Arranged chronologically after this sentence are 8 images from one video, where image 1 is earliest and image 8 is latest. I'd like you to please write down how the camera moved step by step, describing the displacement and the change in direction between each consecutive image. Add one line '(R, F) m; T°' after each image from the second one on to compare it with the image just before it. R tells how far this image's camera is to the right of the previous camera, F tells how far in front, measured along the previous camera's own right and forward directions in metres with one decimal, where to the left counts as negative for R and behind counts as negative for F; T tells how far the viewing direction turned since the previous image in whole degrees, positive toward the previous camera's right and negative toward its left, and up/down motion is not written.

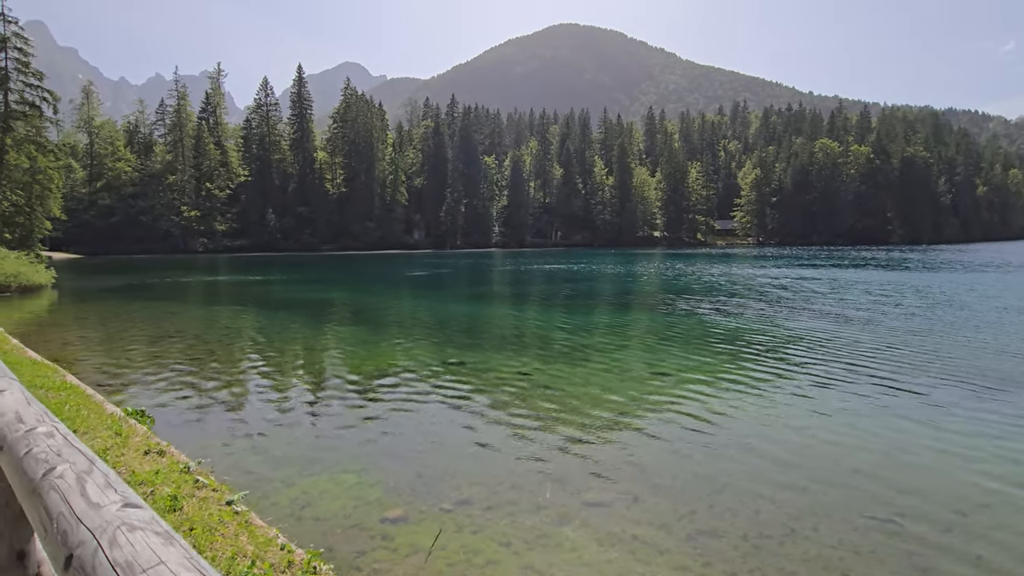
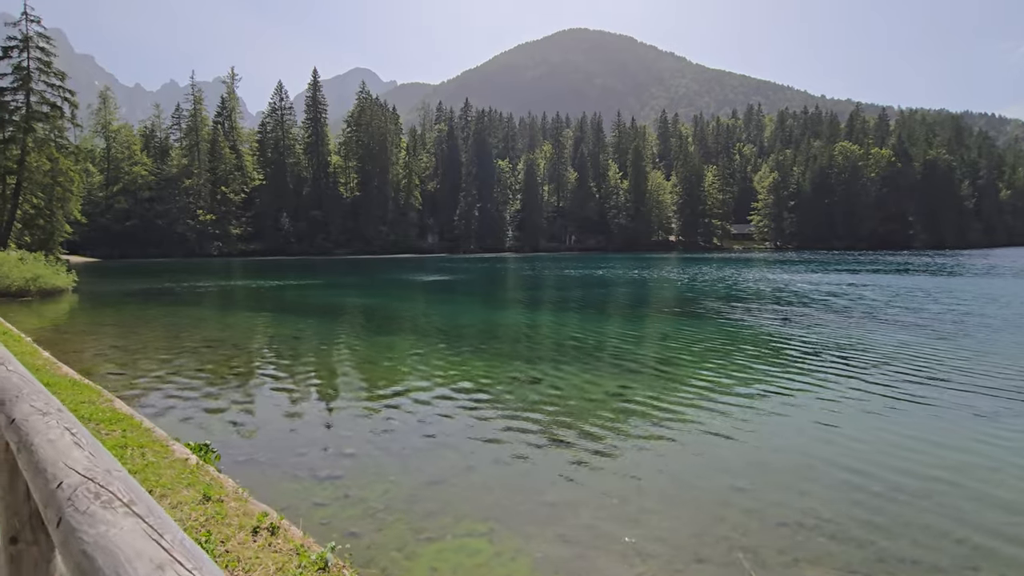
(-0.7, +0.6) m; -1°
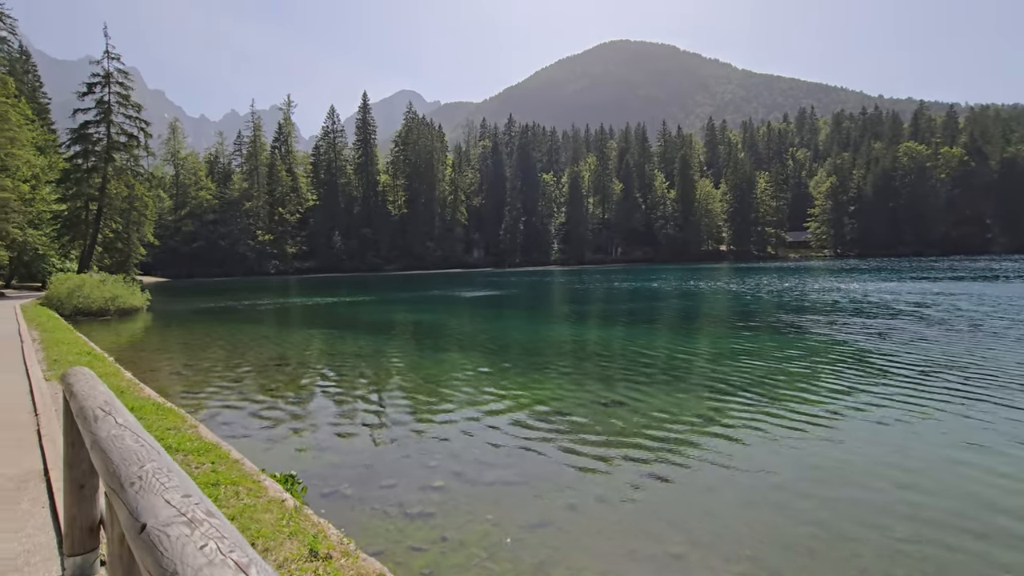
(-0.3, +0.2) m; -5°
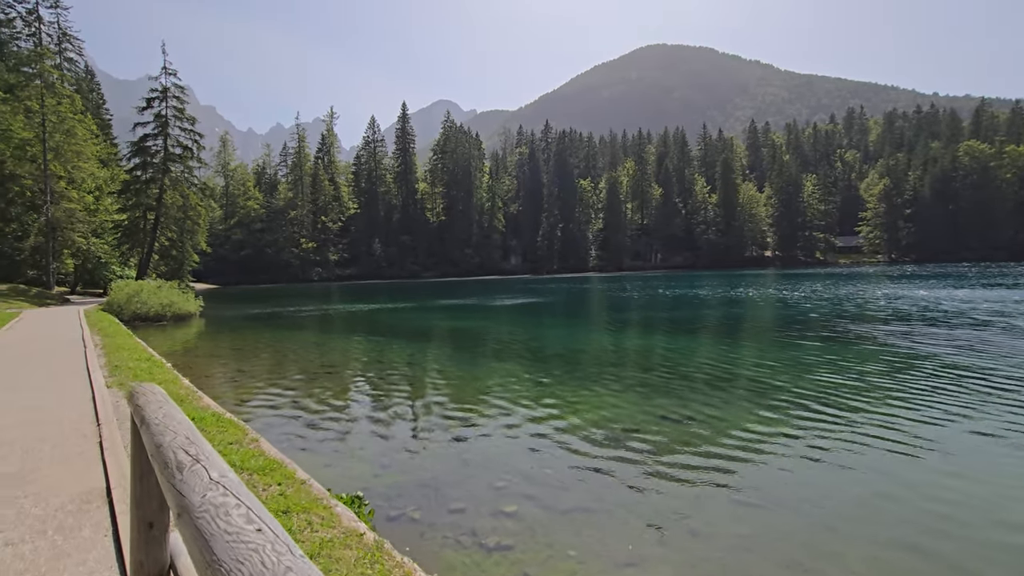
(-0.2, +0.2) m; -4°
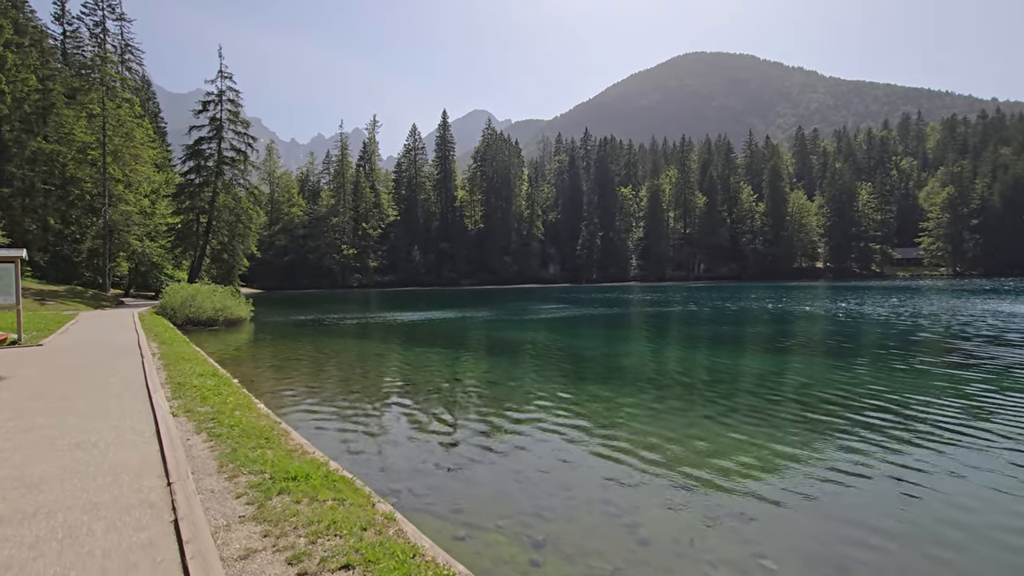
(-0.9, +1.0) m; -3°
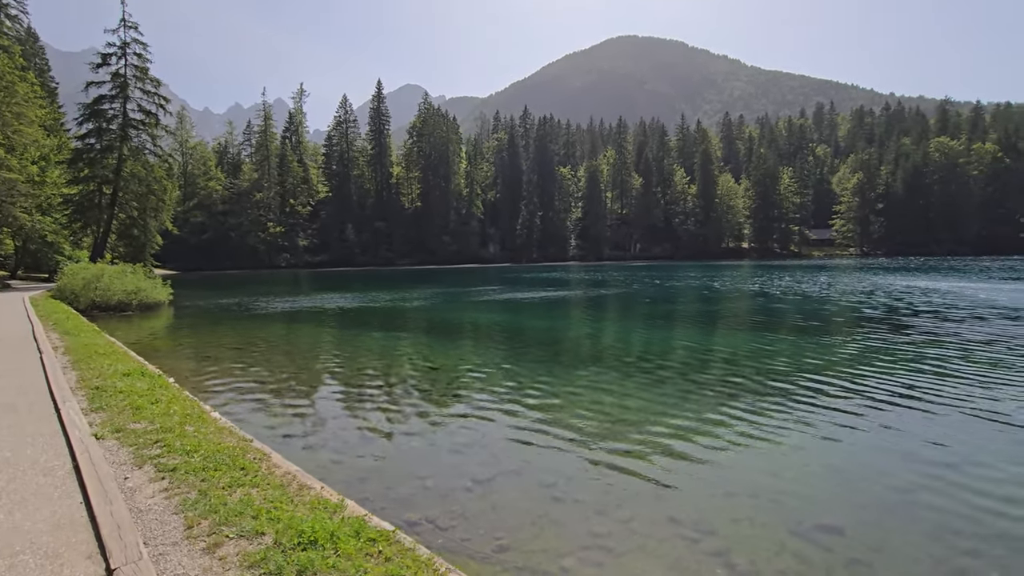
(-1.1, +1.7) m; +7°
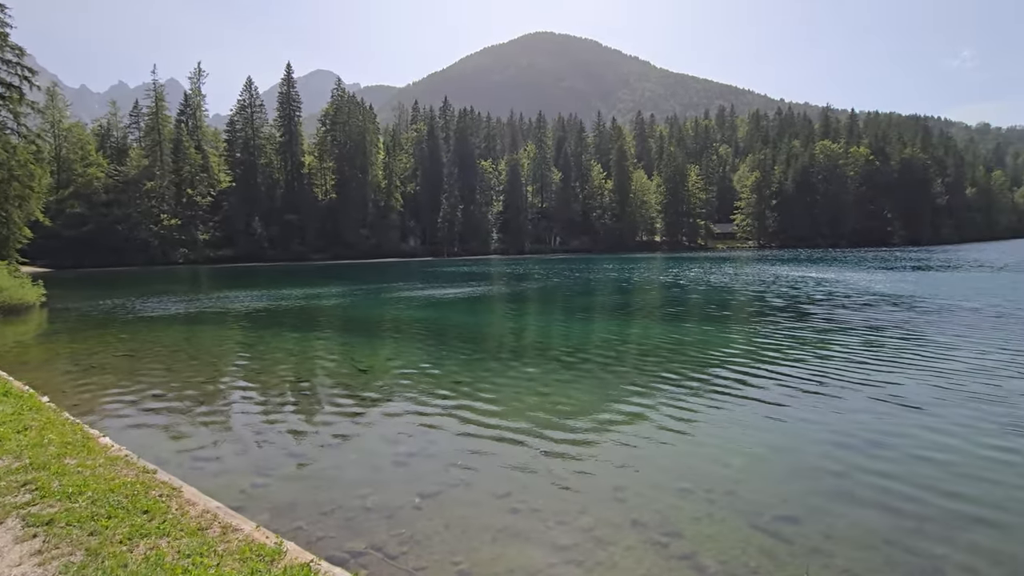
(-0.8, +1.6) m; +8°
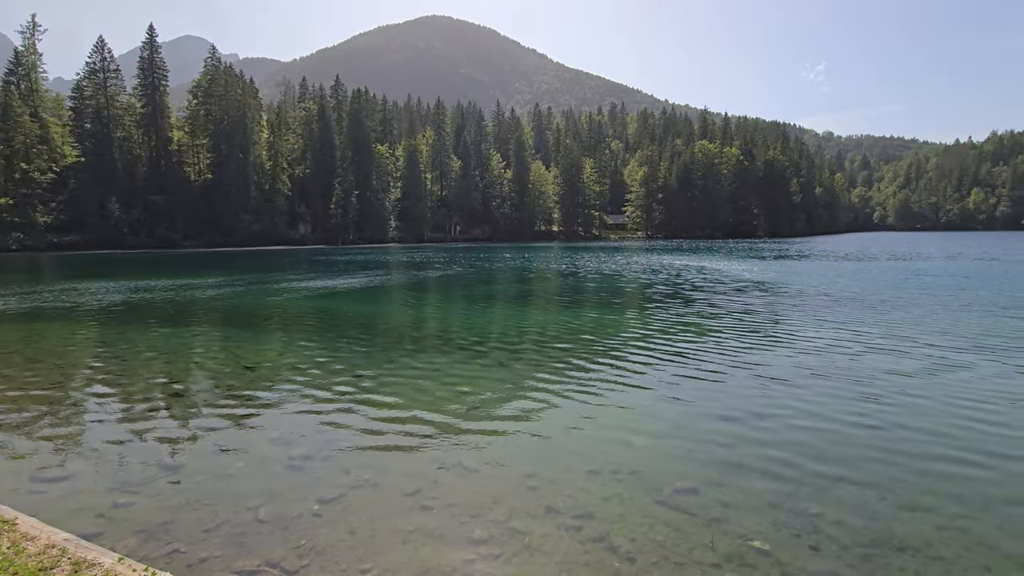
(-0.6, +2.1) m; +10°
